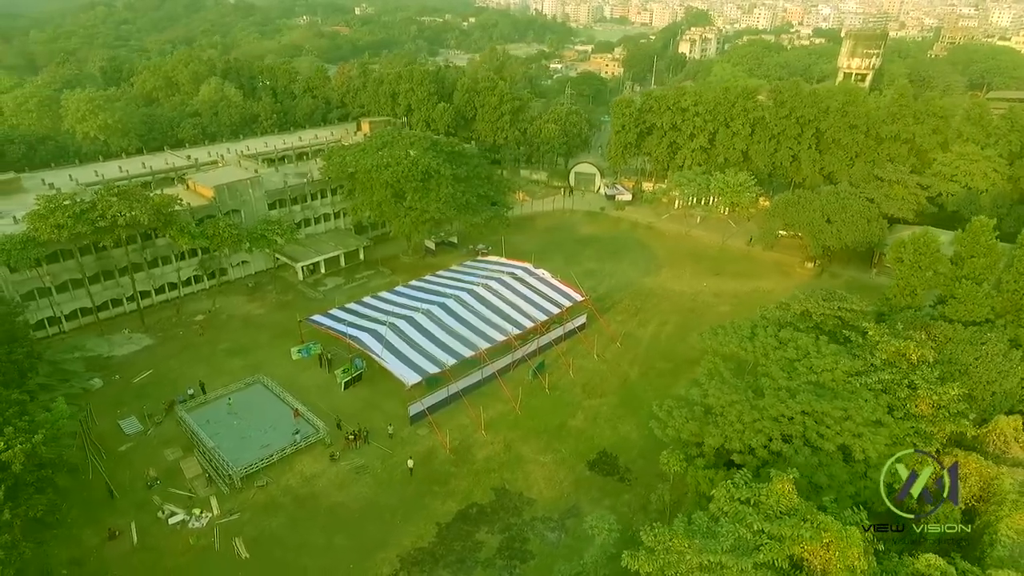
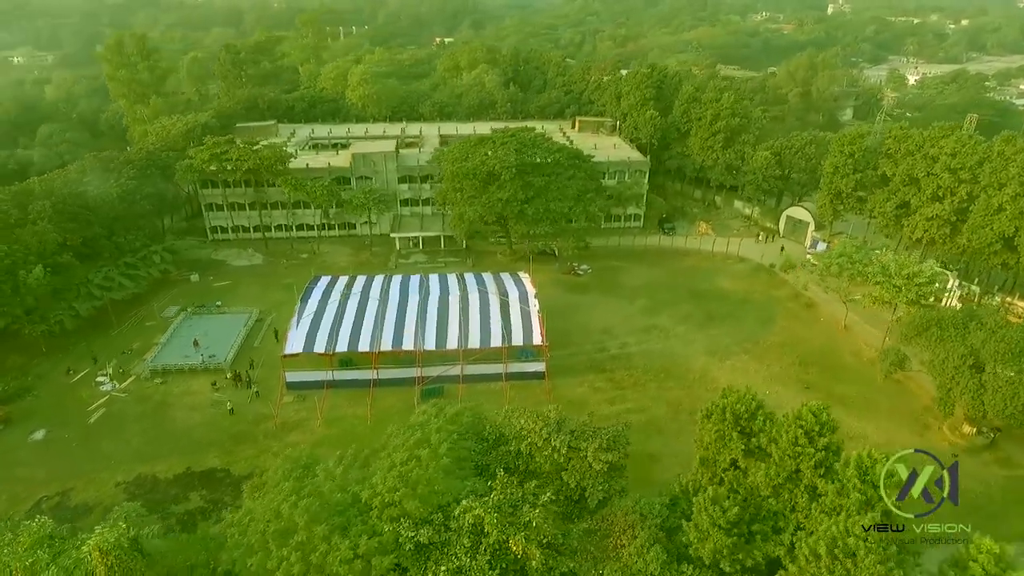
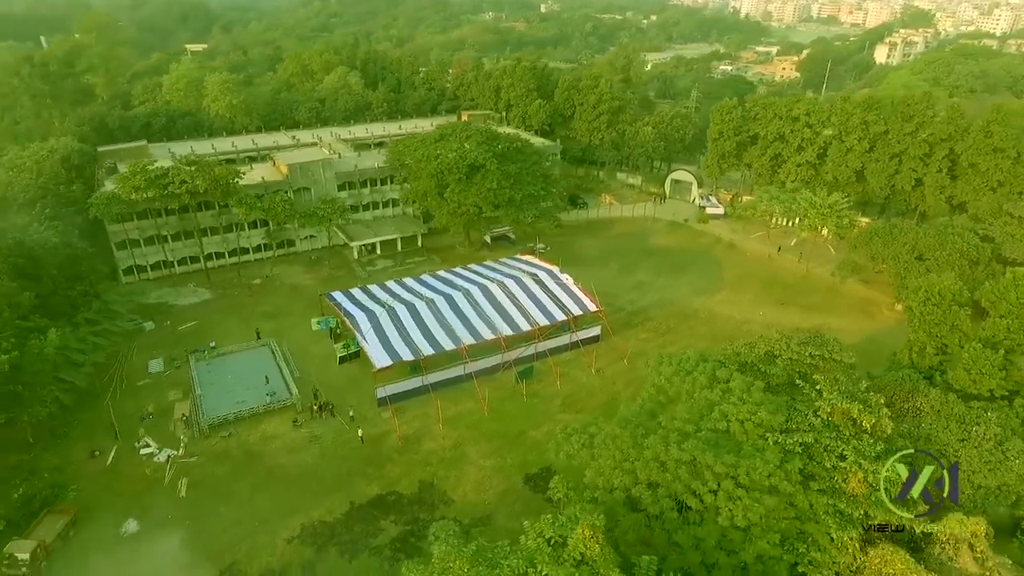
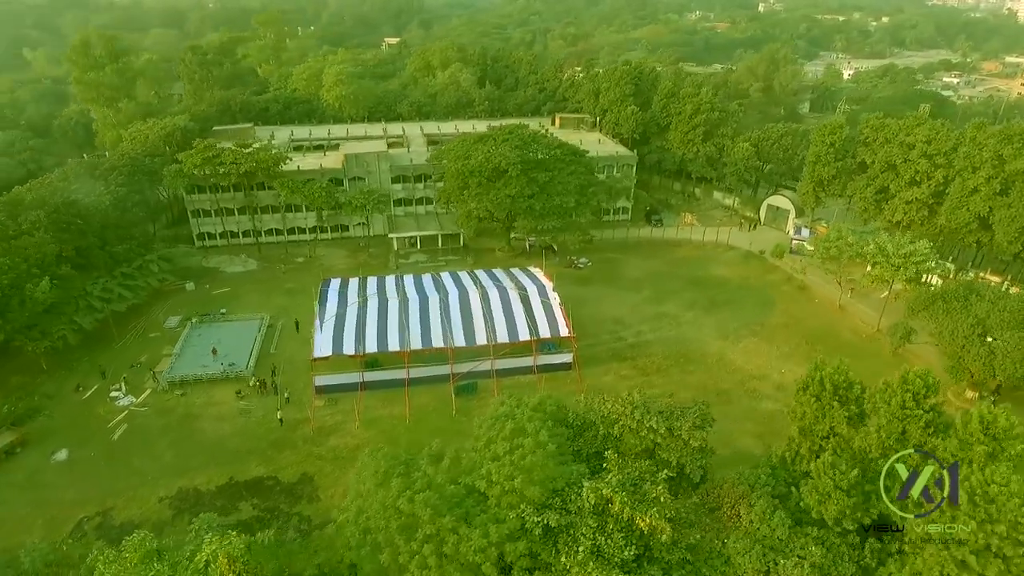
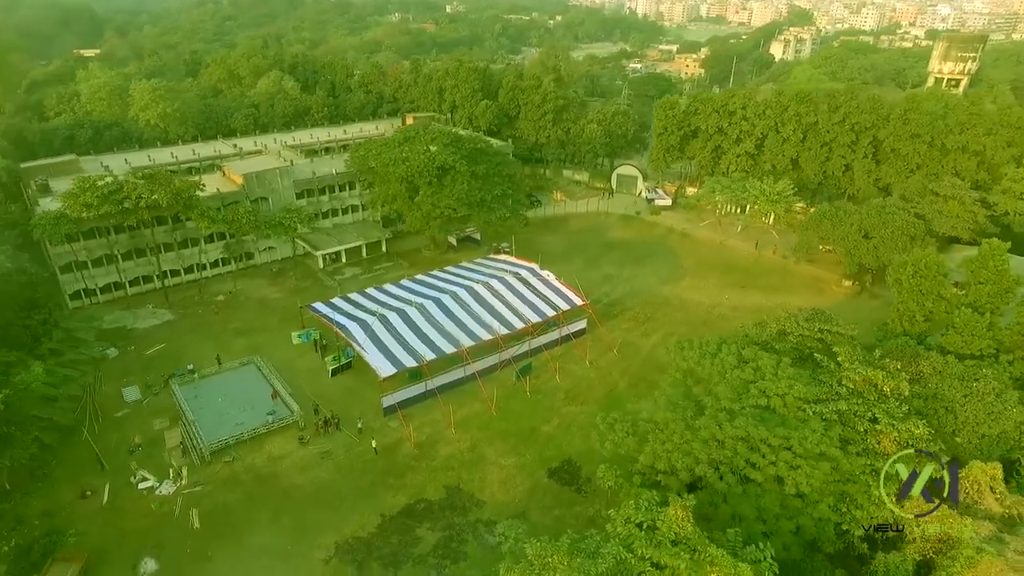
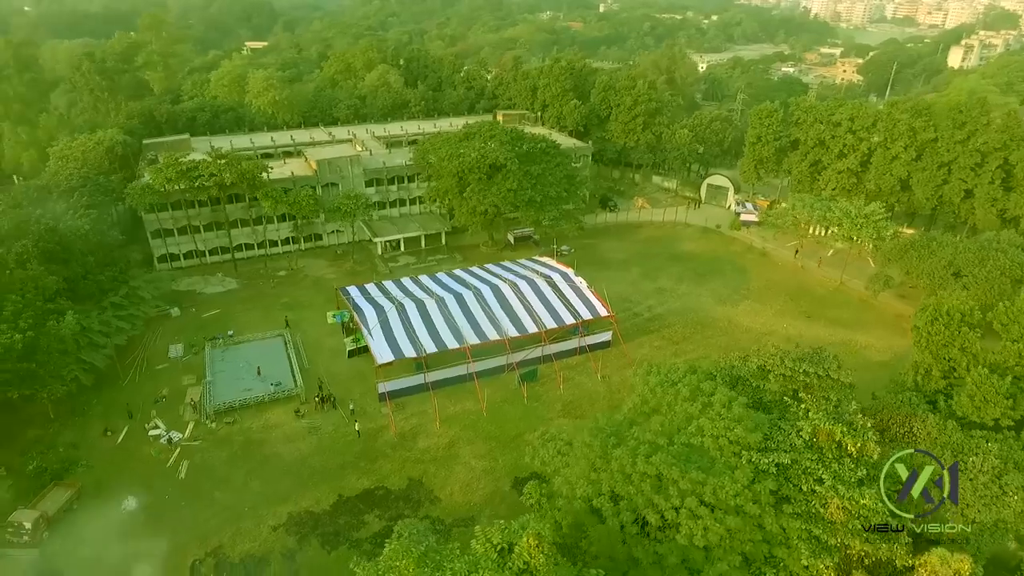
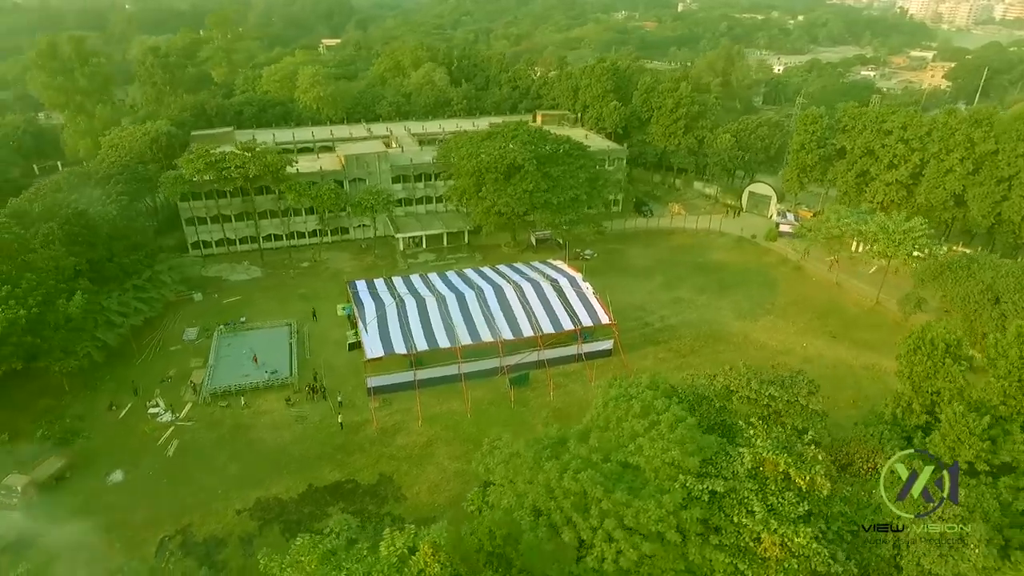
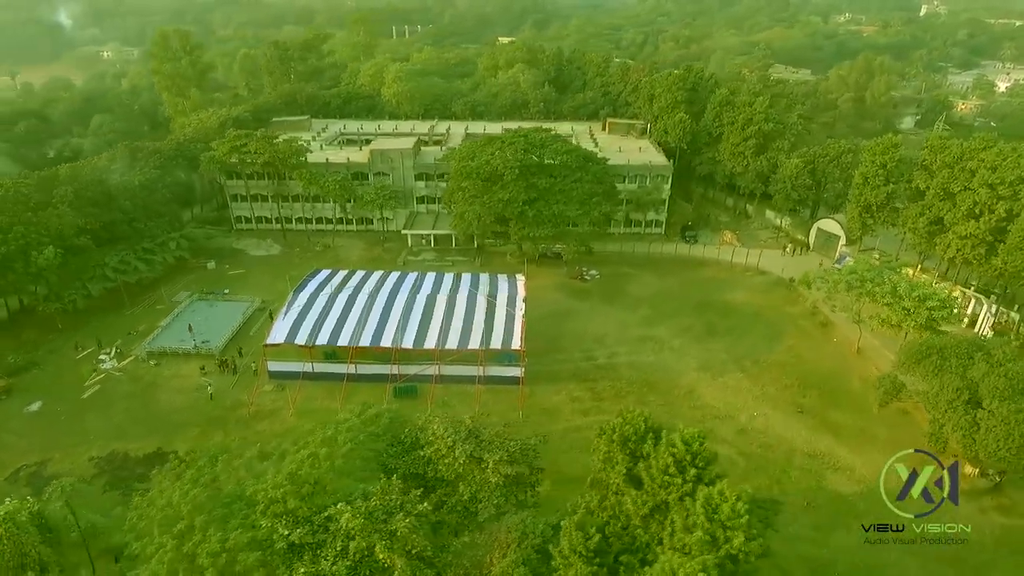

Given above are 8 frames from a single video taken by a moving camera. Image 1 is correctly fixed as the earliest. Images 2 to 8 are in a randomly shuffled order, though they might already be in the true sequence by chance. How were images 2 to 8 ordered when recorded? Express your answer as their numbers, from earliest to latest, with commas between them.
5, 3, 6, 7, 4, 2, 8
